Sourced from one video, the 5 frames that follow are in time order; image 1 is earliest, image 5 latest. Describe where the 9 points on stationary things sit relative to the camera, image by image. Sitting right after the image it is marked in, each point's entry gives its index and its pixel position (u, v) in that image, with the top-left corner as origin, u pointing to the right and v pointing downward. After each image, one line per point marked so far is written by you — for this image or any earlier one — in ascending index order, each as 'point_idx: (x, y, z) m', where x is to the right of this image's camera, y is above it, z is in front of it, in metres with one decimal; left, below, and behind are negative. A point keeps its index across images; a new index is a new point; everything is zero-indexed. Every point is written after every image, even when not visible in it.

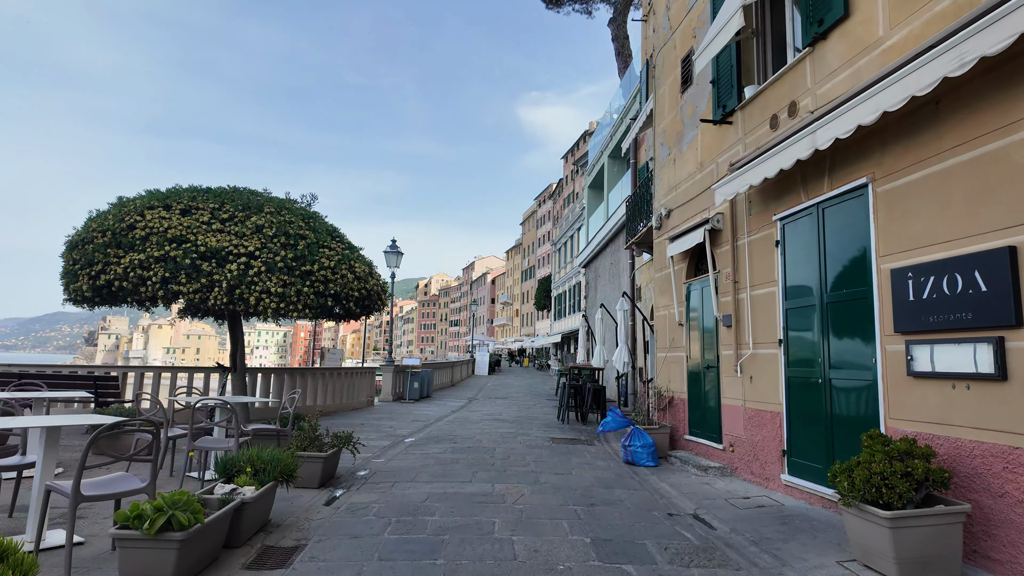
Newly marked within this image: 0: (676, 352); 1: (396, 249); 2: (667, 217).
0: (+2.7, -1.0, +9.2) m
1: (-3.7, +1.2, +17.7) m
2: (+2.7, +1.2, +9.7) m
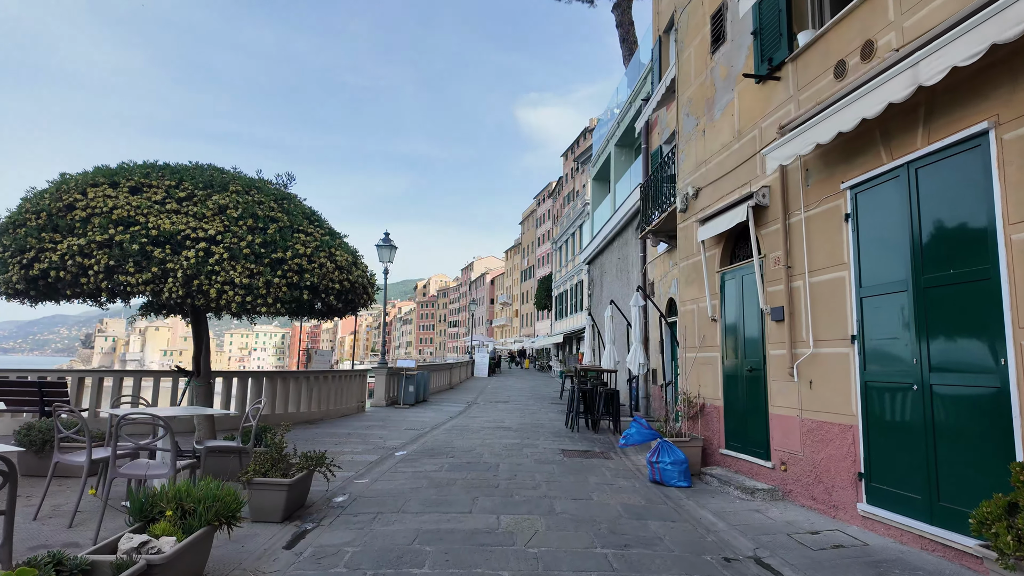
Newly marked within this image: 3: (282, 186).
0: (+2.7, -0.9, +8.0) m
1: (-3.6, +1.3, +16.5) m
2: (+2.8, +1.4, +8.4) m
3: (-3.5, +1.6, +8.6) m
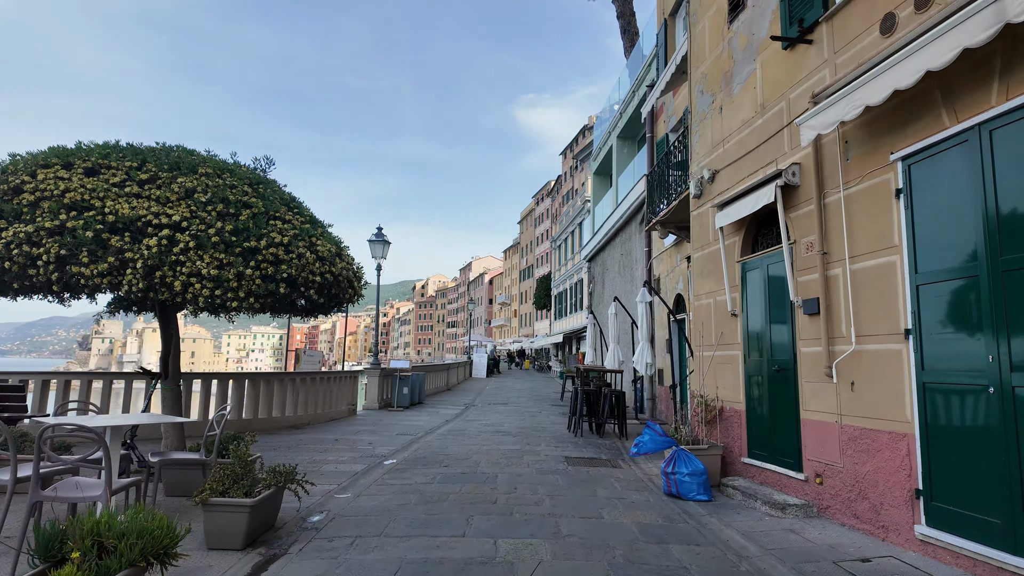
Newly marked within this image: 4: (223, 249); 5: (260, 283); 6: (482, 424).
0: (+2.7, -0.8, +7.2) m
1: (-3.7, +1.4, +15.7) m
2: (+2.7, +1.5, +7.7) m
3: (-3.5, +1.6, +7.9) m
4: (-3.4, +0.5, +6.6) m
5: (-3.0, +0.1, +6.8) m
6: (-0.7, -3.0, +12.5) m
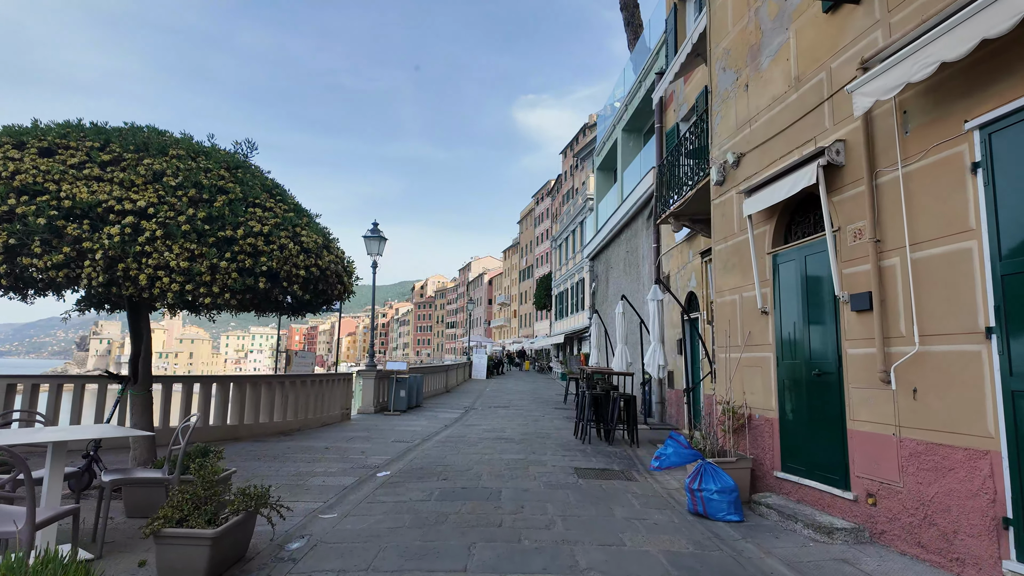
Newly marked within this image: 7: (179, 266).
0: (+2.8, -0.7, +6.5) m
1: (-3.6, +1.4, +15.0) m
2: (+2.8, +1.5, +7.0) m
3: (-3.5, +1.7, +7.2) m
4: (-3.3, +0.5, +5.9) m
5: (-3.0, +0.1, +6.1) m
6: (-0.6, -2.9, +11.8) m
7: (-3.4, +0.2, +5.7) m
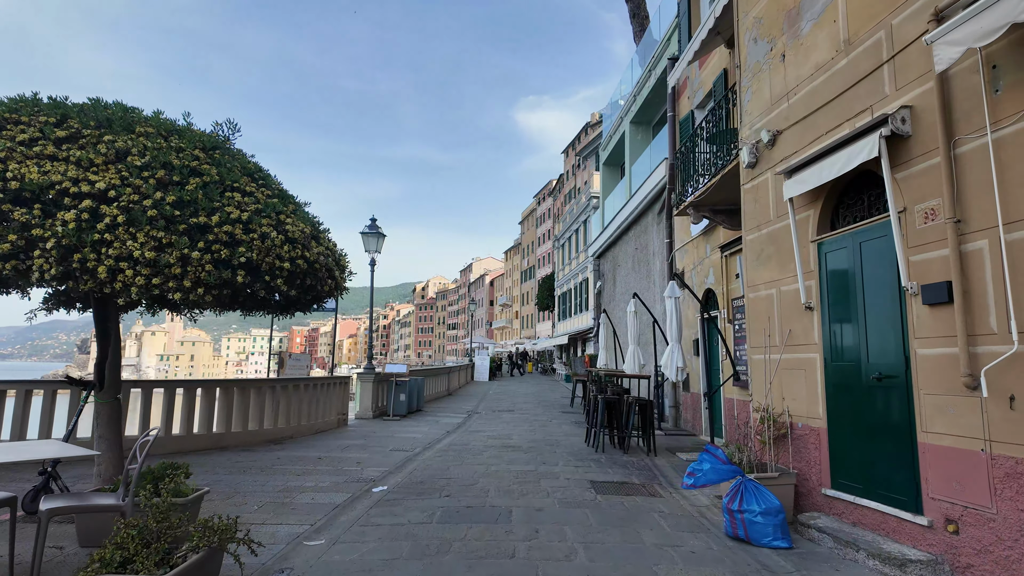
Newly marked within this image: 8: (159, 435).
0: (+2.9, -0.7, +5.8) m
1: (-3.5, +1.5, +14.3) m
2: (+2.9, +1.6, +6.3) m
3: (-3.3, +1.8, +6.5) m
4: (-3.2, +0.6, +5.2) m
5: (-2.9, +0.2, +5.4) m
6: (-0.5, -2.9, +11.1) m
7: (-3.3, +0.3, +5.0) m
8: (-5.4, -2.2, +8.6) m
